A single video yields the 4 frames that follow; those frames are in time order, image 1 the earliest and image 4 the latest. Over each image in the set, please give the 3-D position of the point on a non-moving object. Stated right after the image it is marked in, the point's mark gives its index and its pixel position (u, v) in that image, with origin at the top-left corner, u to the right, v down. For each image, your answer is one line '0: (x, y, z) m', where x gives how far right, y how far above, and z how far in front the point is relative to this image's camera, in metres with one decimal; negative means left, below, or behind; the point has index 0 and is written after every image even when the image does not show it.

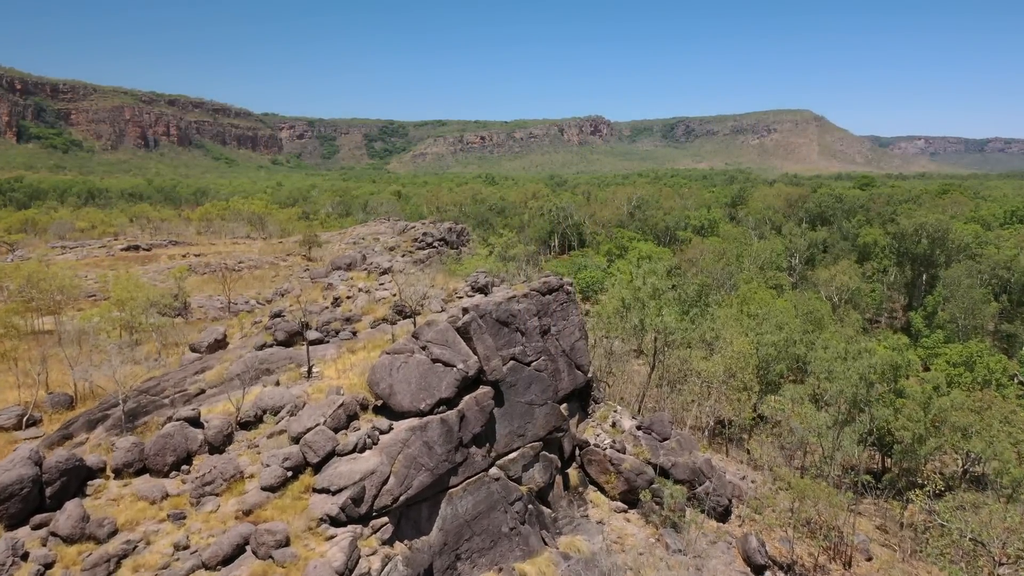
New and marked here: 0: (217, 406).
0: (-6.7, -2.7, +19.4) m
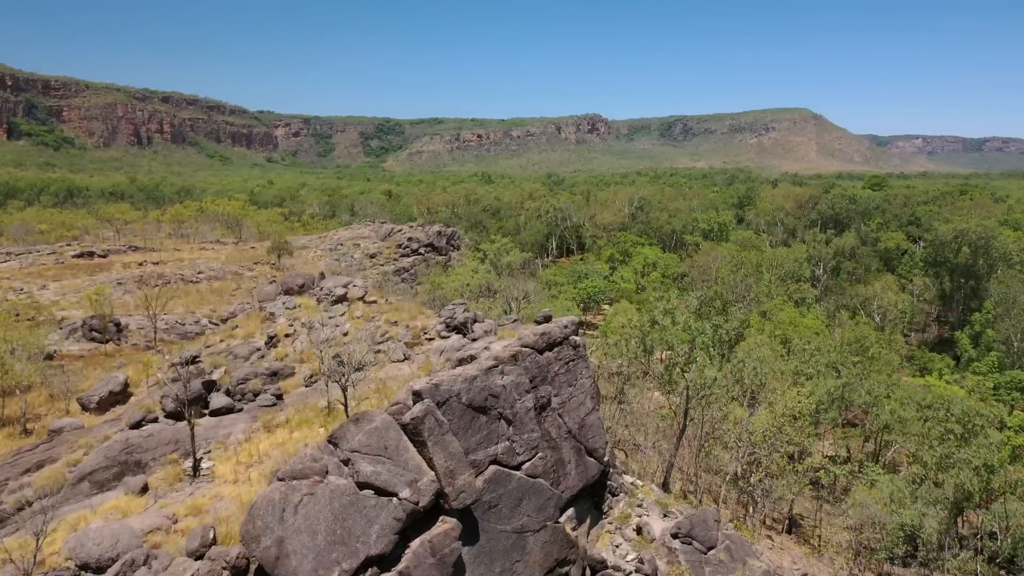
0: (-7.0, -3.7, +12.2) m
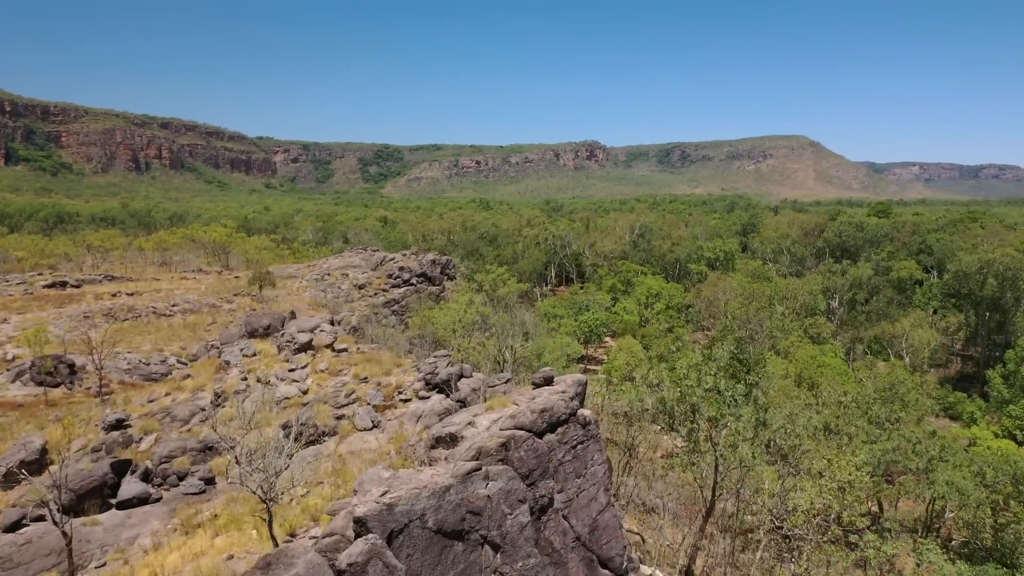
0: (-7.1, -4.5, +8.3) m
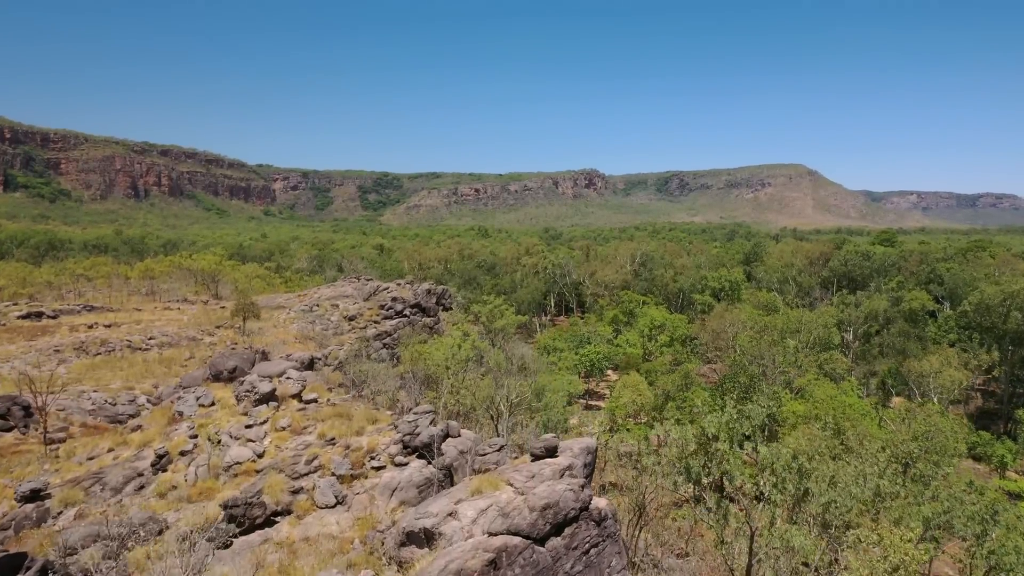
0: (-7.2, -4.9, +5.1) m
